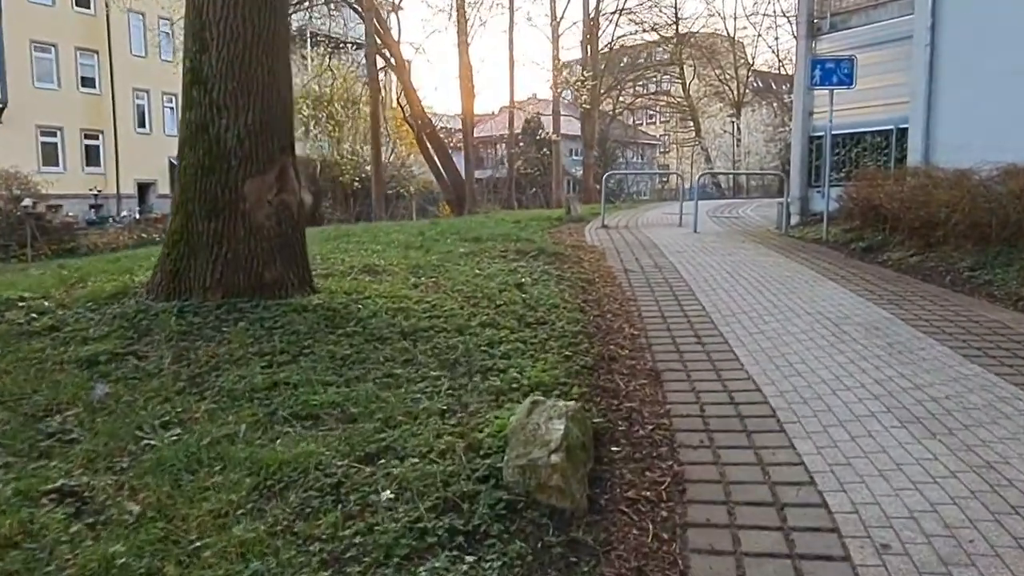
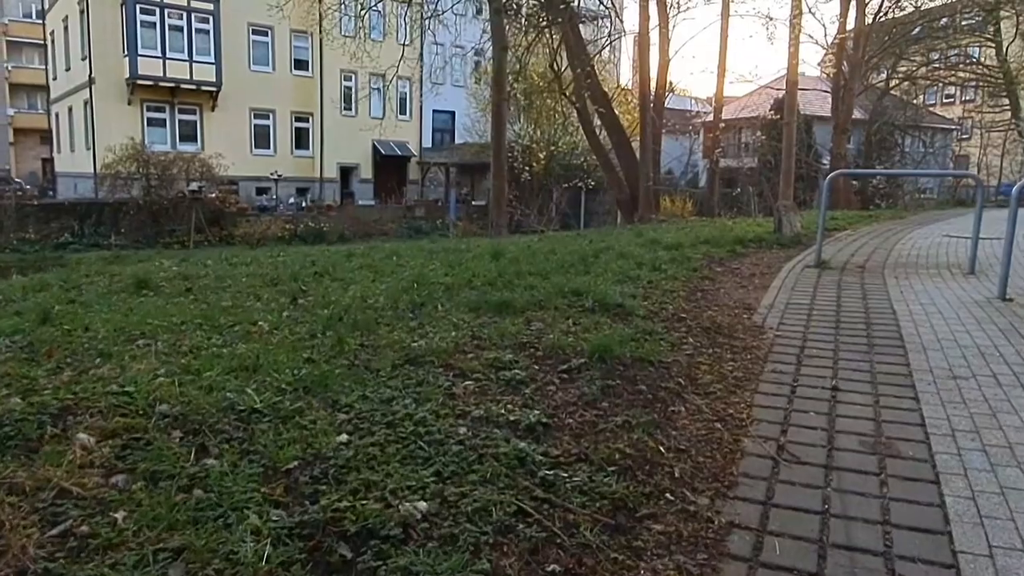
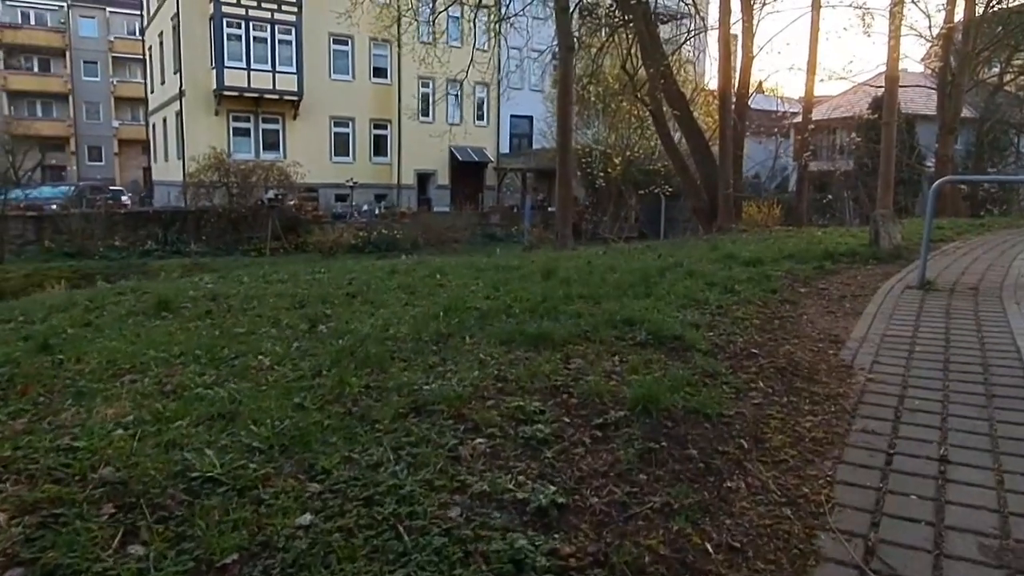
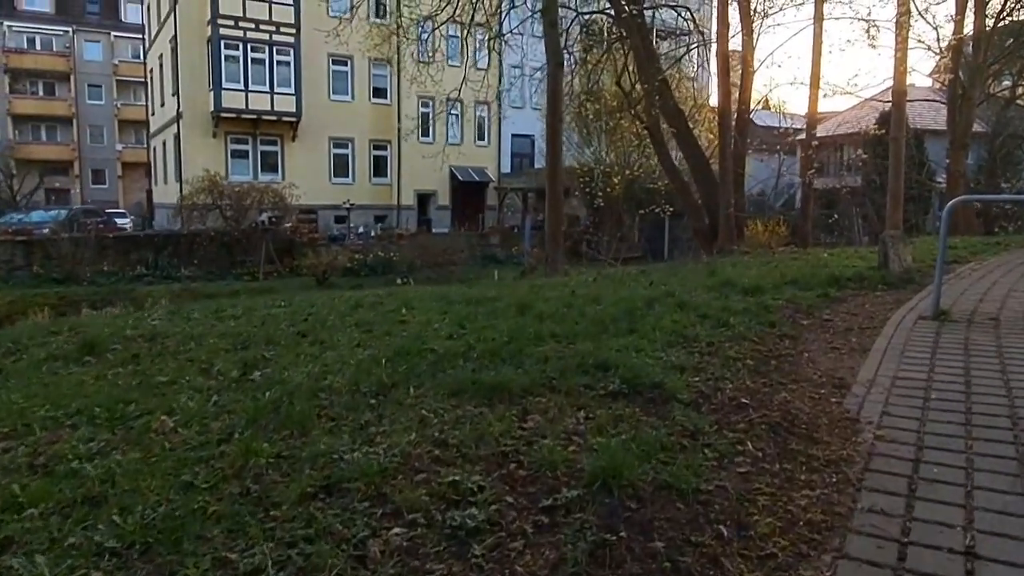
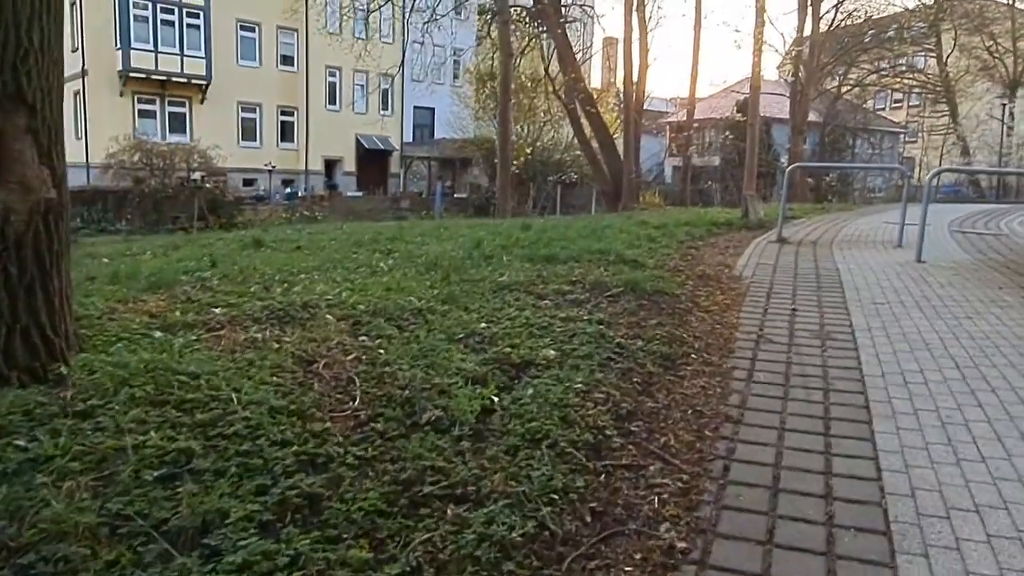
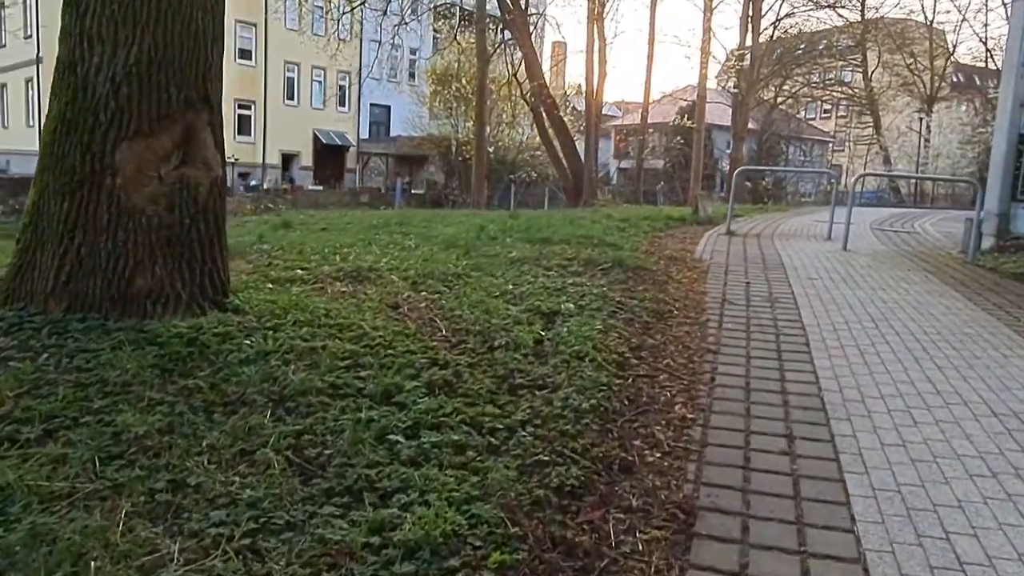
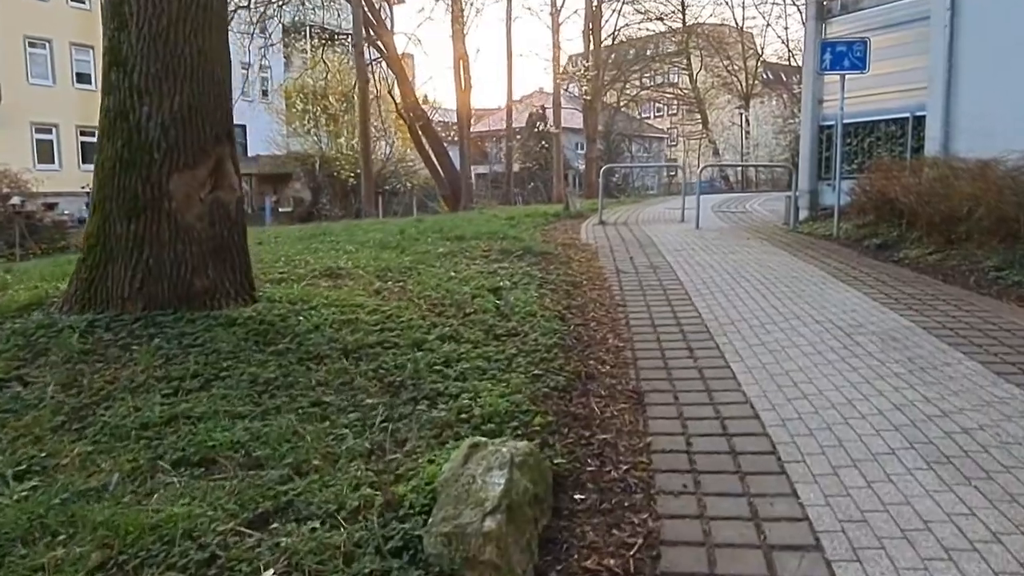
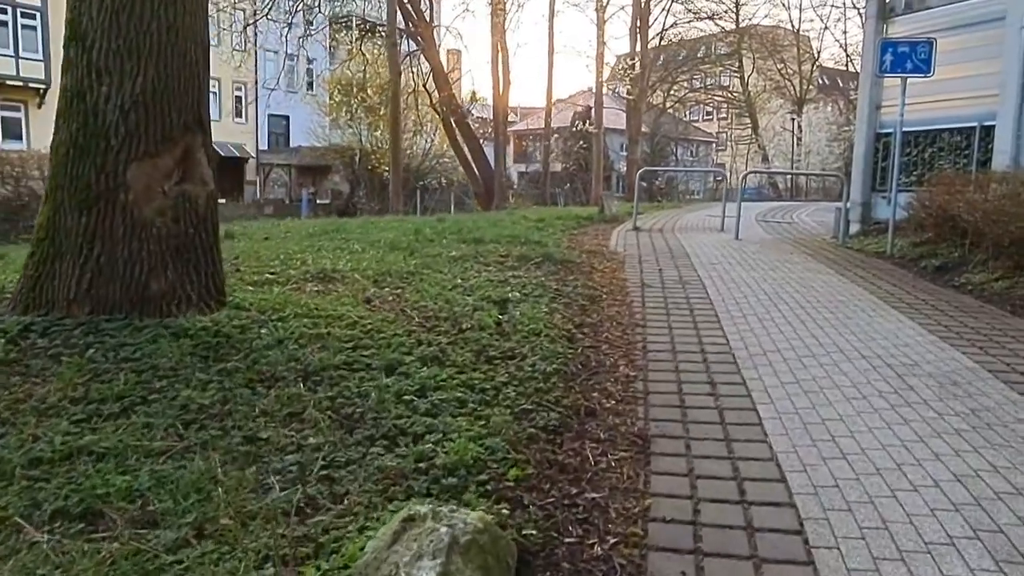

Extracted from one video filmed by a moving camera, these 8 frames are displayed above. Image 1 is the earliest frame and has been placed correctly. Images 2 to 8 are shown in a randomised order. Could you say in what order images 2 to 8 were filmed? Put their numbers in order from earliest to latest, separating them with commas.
7, 8, 6, 5, 2, 3, 4
